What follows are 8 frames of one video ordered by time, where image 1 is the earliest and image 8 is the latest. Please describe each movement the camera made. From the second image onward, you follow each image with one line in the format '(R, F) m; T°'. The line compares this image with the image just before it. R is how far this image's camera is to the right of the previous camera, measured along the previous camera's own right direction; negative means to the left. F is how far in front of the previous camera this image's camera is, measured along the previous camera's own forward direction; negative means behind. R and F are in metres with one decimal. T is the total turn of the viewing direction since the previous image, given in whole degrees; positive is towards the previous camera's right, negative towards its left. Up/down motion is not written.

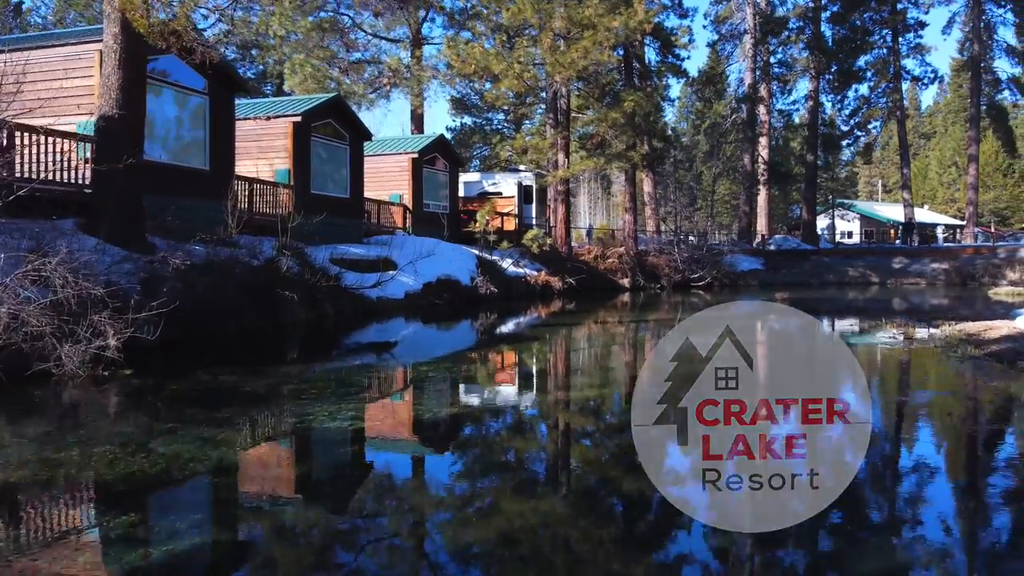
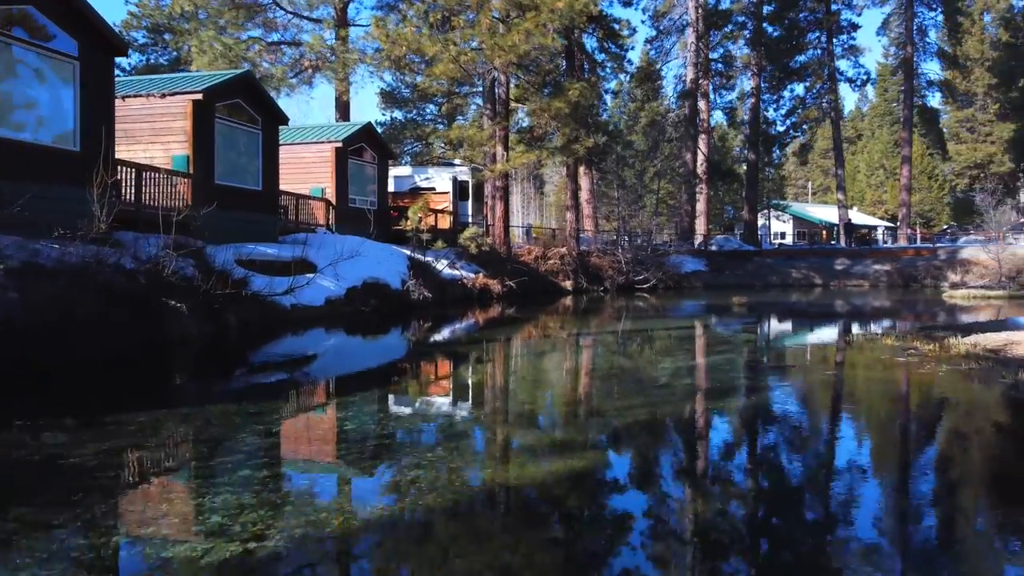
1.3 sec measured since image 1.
(-0.1, +1.3) m; +5°
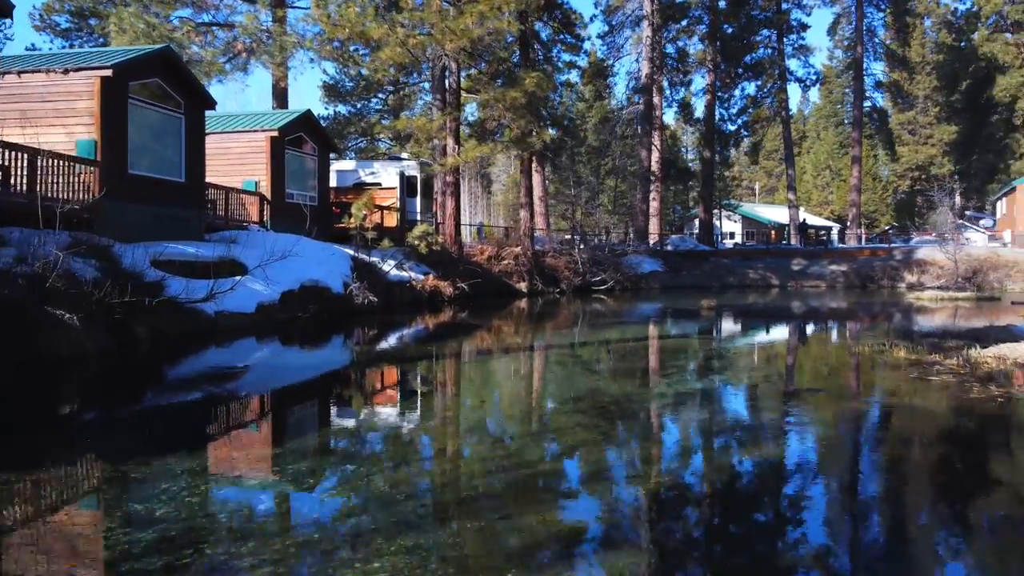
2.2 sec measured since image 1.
(-0.1, +1.0) m; +4°
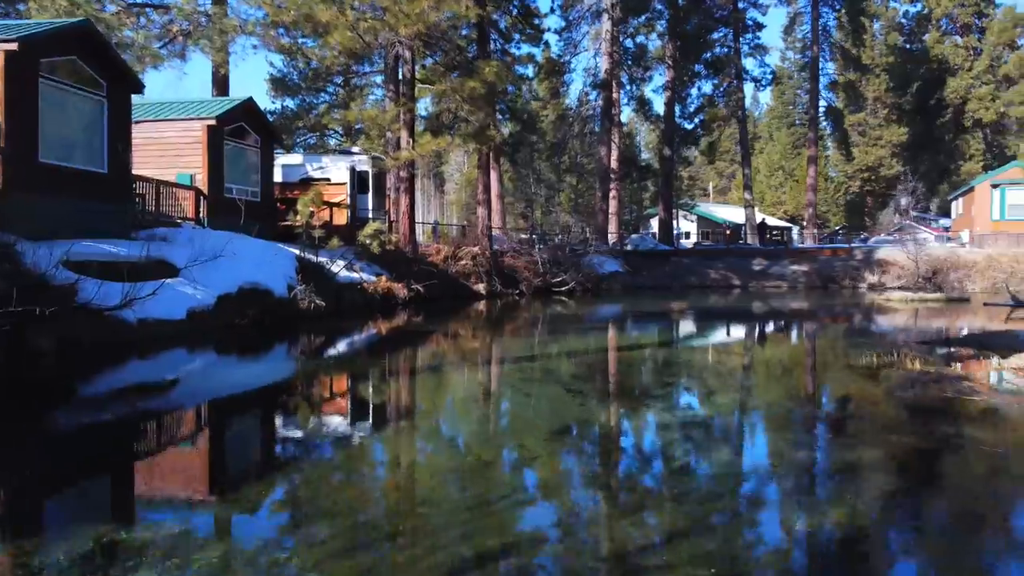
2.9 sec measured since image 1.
(-0.1, +0.8) m; +3°
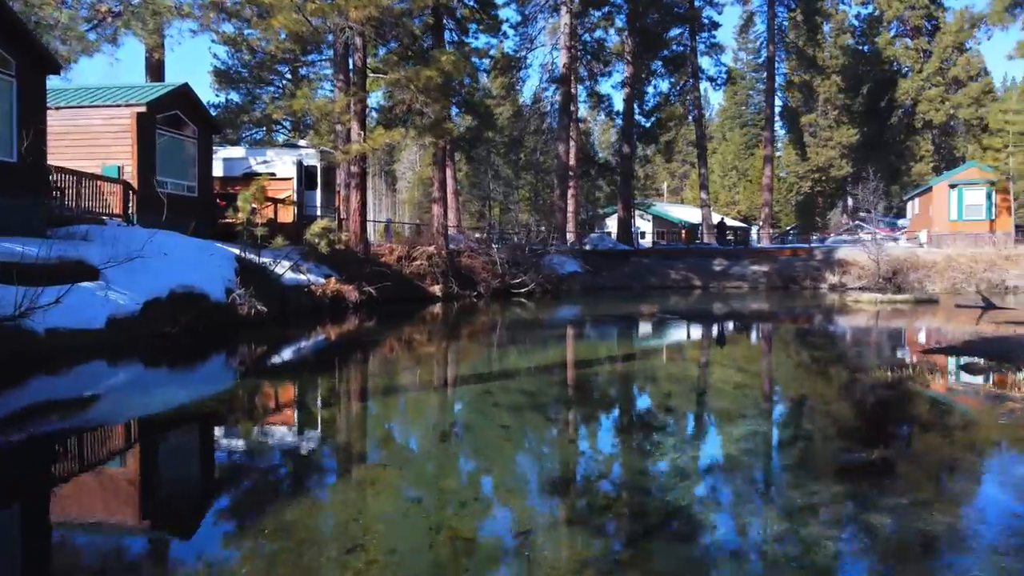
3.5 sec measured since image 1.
(-0.1, +0.7) m; +3°
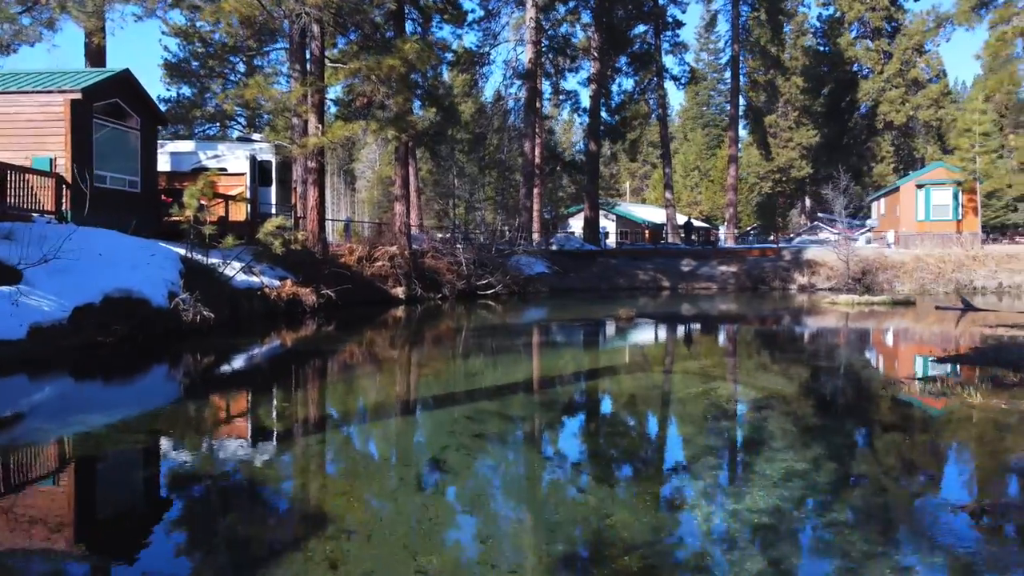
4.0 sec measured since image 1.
(-0.1, +0.6) m; +3°
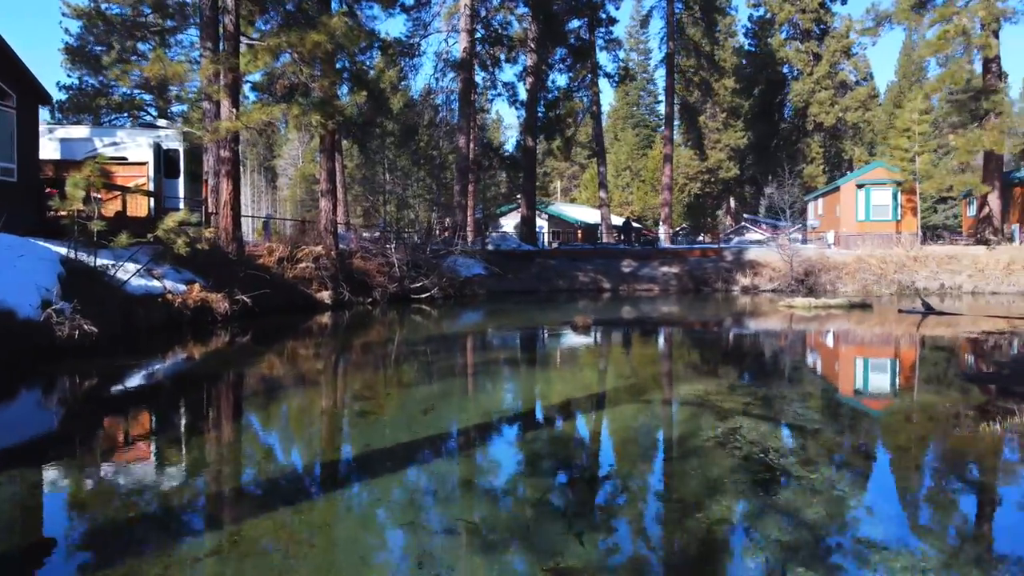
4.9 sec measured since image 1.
(-0.2, +1.1) m; +5°
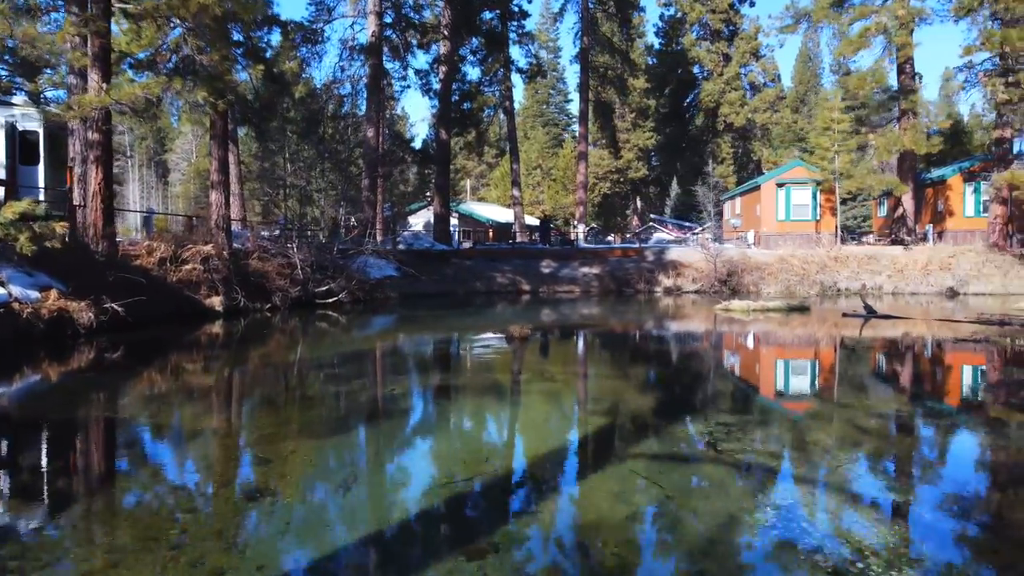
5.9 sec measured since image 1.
(-0.2, +1.2) m; +7°
